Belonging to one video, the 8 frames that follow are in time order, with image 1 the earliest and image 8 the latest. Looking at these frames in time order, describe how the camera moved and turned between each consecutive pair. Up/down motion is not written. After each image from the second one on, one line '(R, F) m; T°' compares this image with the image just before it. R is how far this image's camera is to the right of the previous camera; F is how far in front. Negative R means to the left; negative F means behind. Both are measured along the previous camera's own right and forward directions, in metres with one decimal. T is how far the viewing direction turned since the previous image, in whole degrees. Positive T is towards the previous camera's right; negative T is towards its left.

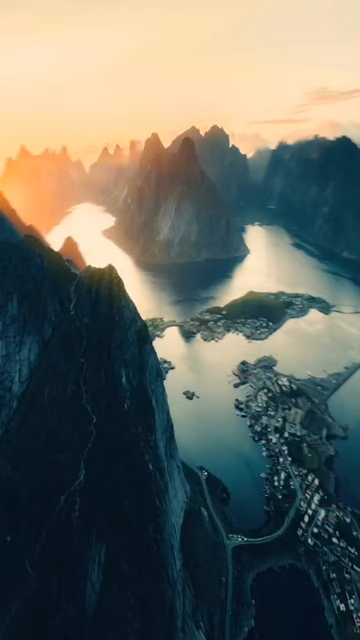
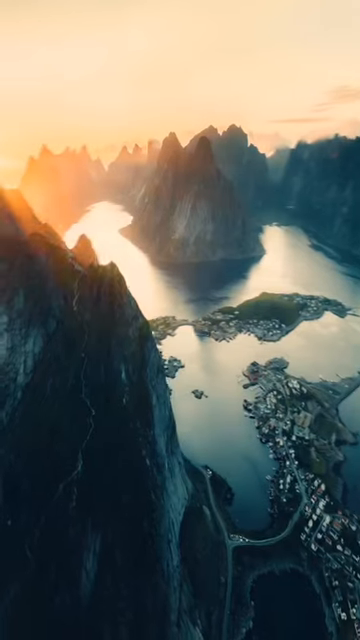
(+2.2, +0.1) m; -3°
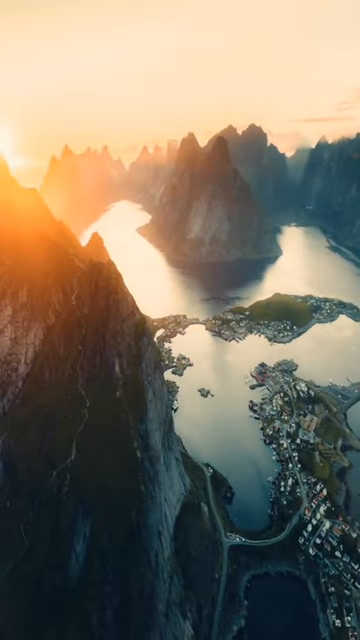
(+3.2, -0.3) m; -3°
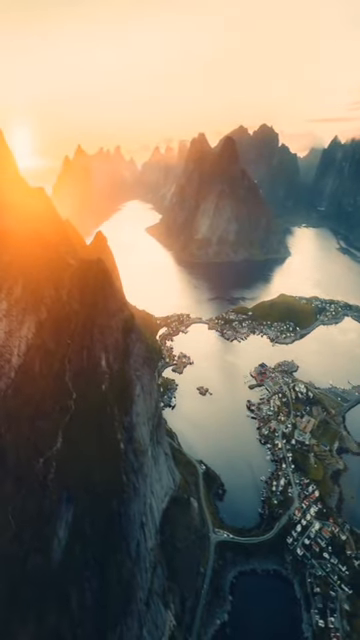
(+3.8, -1.1) m; -3°
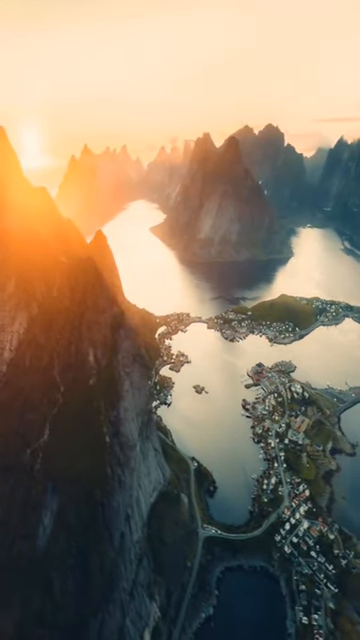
(+3.1, -1.0) m; -2°
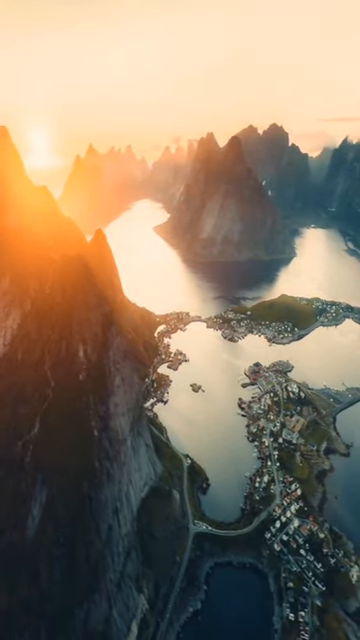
(+2.7, -0.9) m; -2°
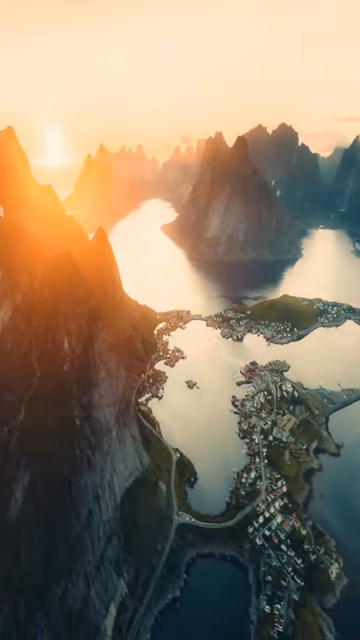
(+5.2, -1.8) m; -3°
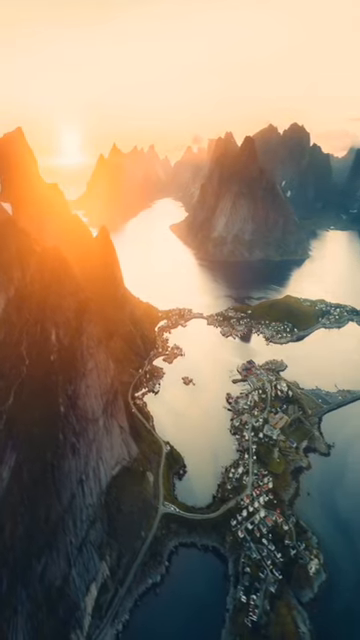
(+5.7, -2.0) m; -3°
